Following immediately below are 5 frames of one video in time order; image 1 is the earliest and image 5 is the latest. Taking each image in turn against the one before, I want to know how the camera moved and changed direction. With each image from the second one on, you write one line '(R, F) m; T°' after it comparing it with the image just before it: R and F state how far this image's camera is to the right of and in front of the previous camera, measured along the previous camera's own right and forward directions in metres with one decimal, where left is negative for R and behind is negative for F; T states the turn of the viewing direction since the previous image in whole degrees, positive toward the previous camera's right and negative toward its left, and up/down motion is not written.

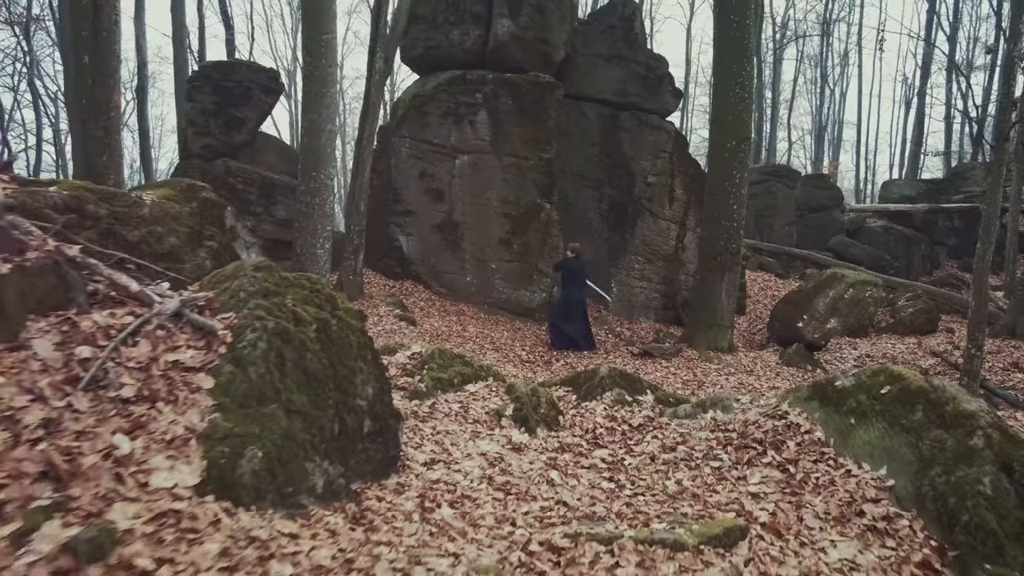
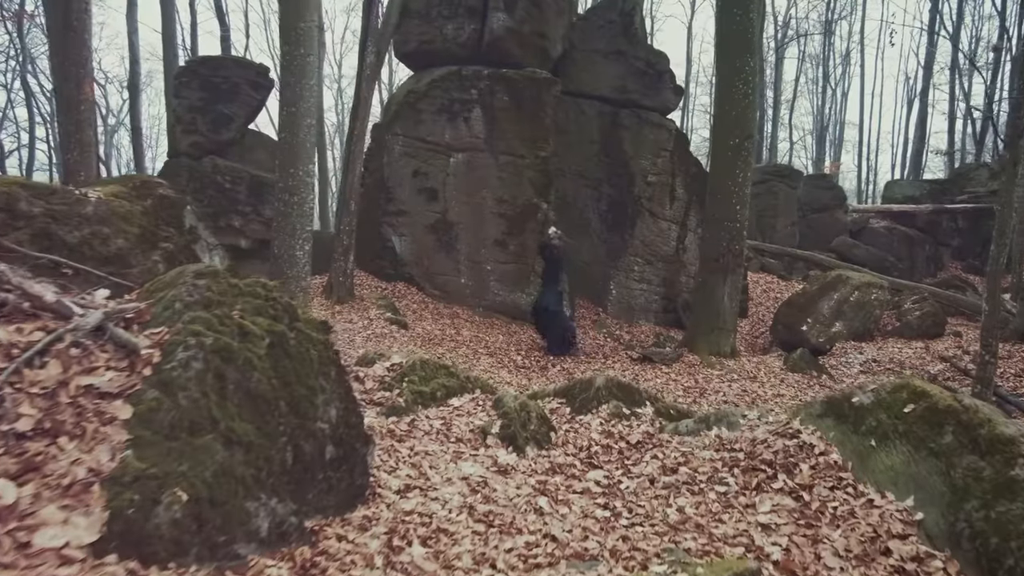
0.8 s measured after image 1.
(+0.1, +0.5) m; 0°
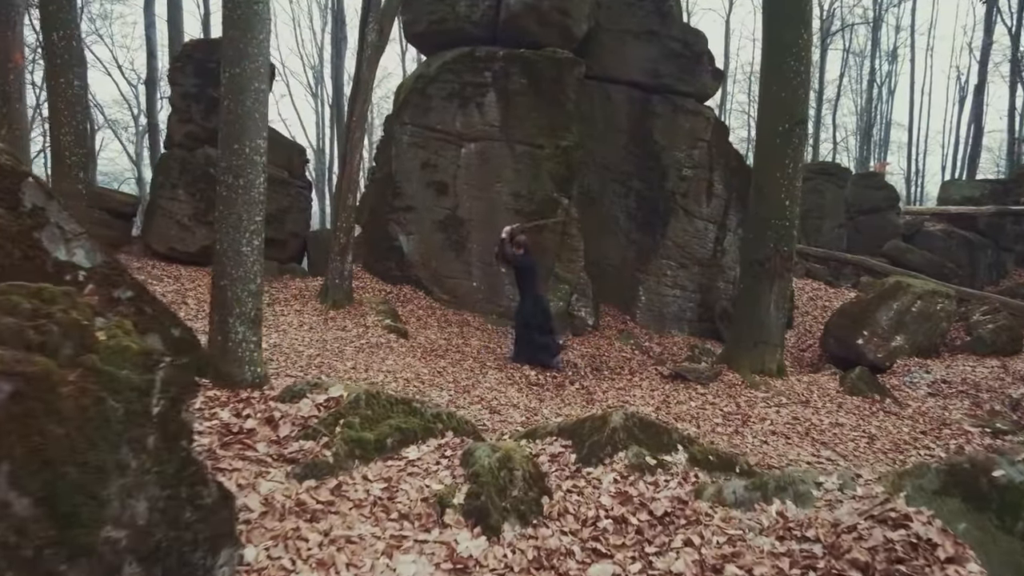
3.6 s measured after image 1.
(+0.4, +1.8) m; -3°
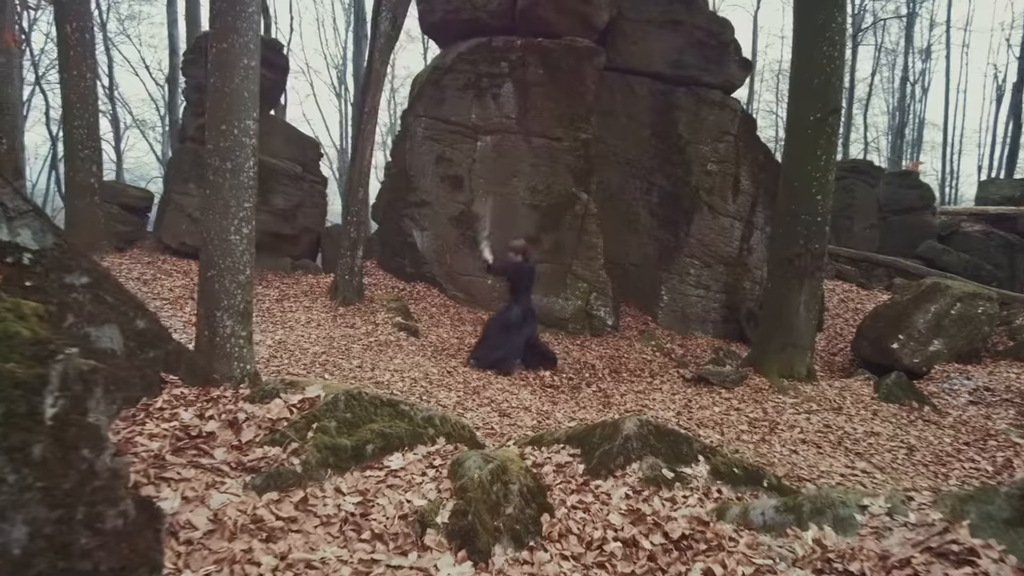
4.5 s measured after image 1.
(+0.2, +0.6) m; -2°
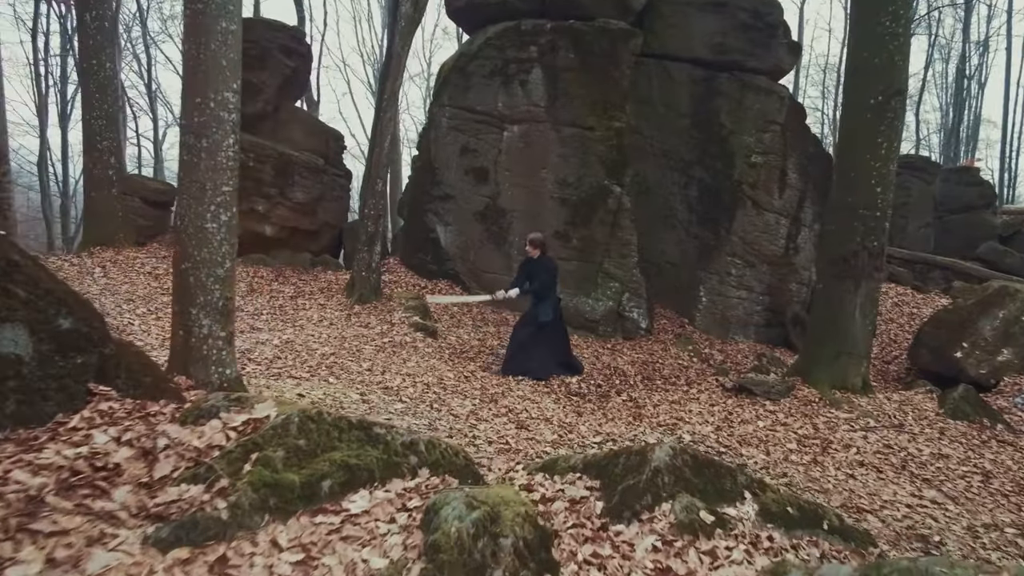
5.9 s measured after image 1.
(+0.2, +0.9) m; -3°
